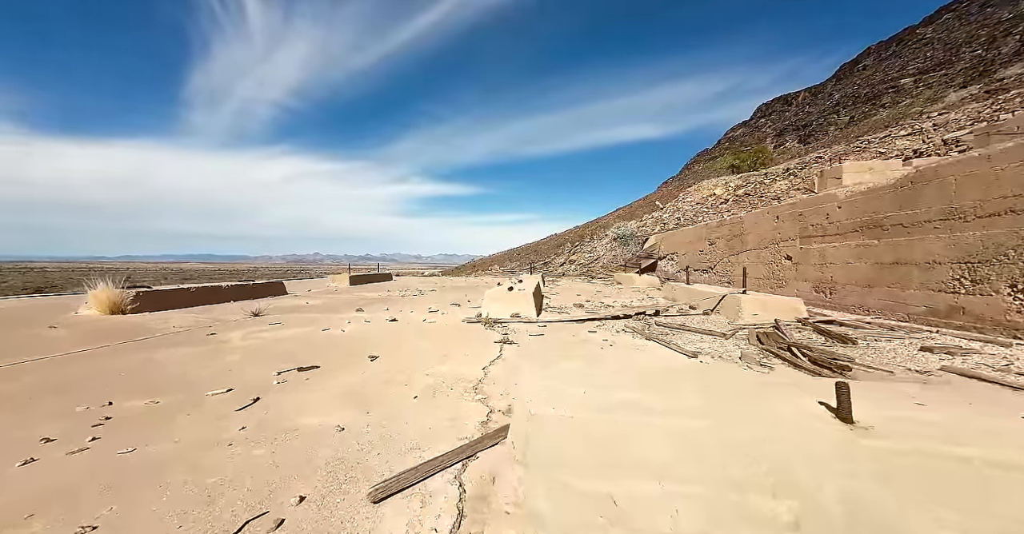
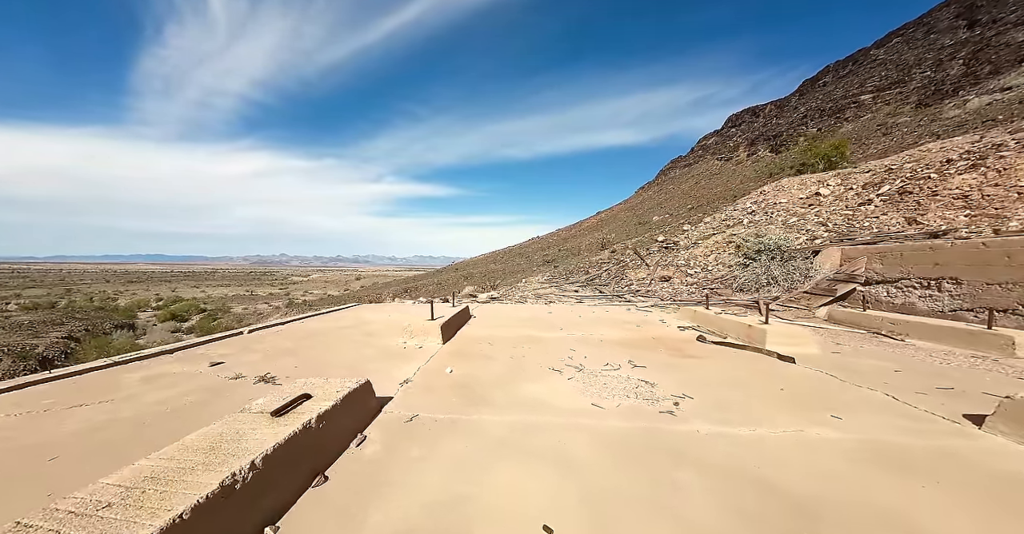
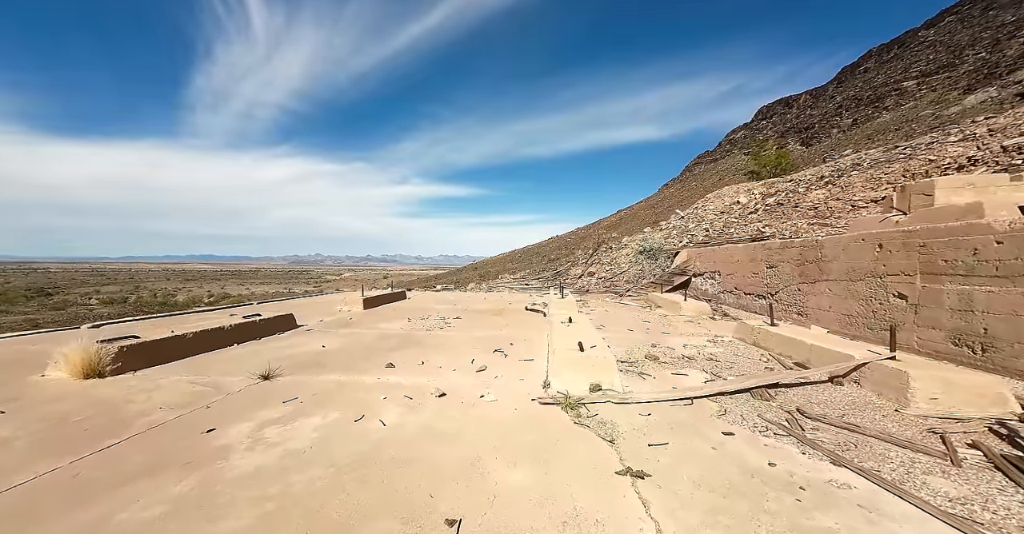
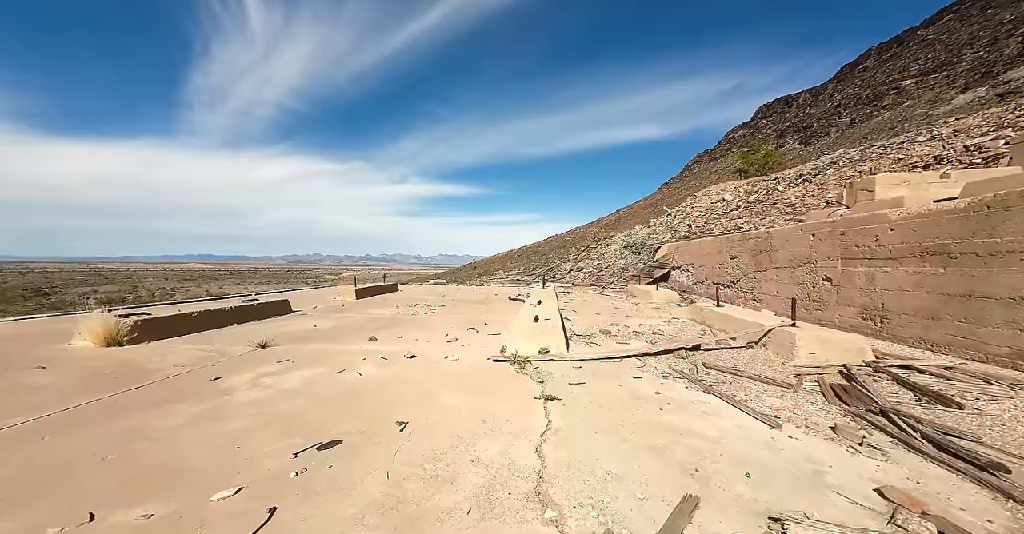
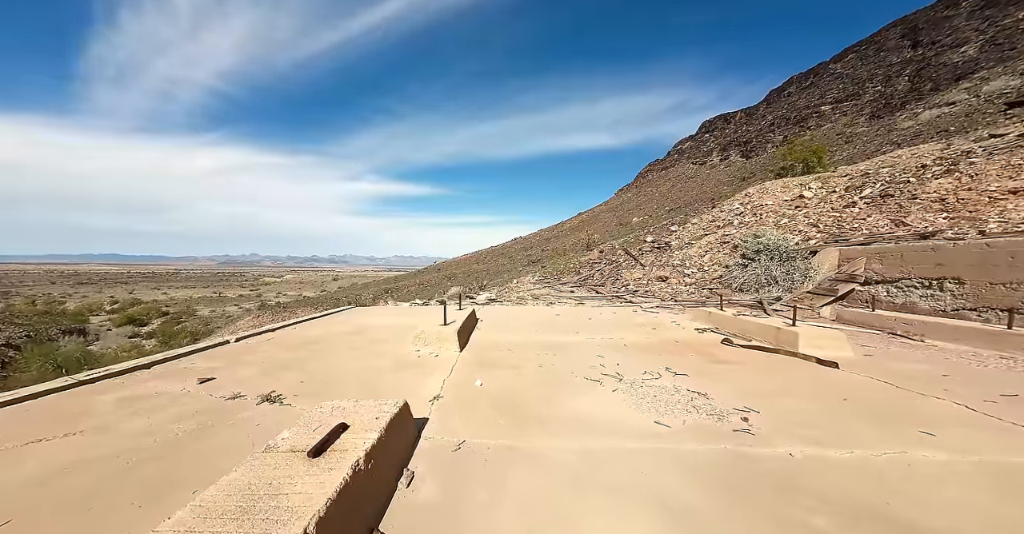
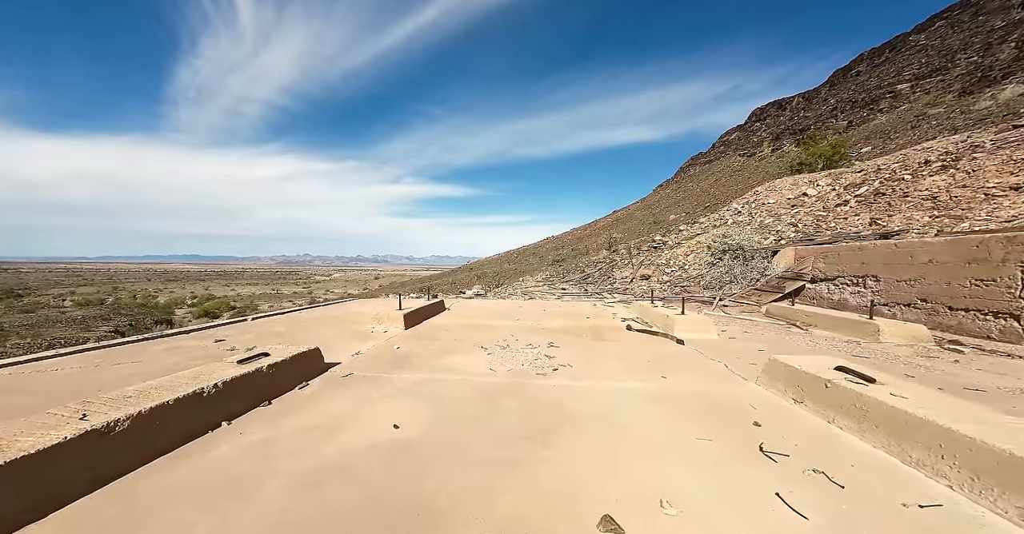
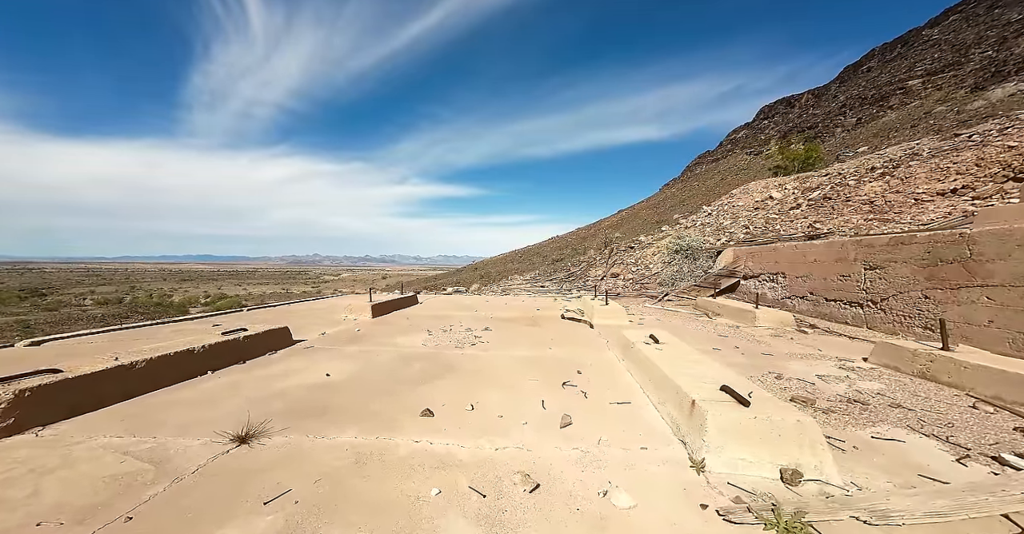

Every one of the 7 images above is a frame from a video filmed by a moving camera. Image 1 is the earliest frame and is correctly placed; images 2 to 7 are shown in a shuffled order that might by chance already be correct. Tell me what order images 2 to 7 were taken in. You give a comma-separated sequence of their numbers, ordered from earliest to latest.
4, 3, 7, 6, 2, 5
